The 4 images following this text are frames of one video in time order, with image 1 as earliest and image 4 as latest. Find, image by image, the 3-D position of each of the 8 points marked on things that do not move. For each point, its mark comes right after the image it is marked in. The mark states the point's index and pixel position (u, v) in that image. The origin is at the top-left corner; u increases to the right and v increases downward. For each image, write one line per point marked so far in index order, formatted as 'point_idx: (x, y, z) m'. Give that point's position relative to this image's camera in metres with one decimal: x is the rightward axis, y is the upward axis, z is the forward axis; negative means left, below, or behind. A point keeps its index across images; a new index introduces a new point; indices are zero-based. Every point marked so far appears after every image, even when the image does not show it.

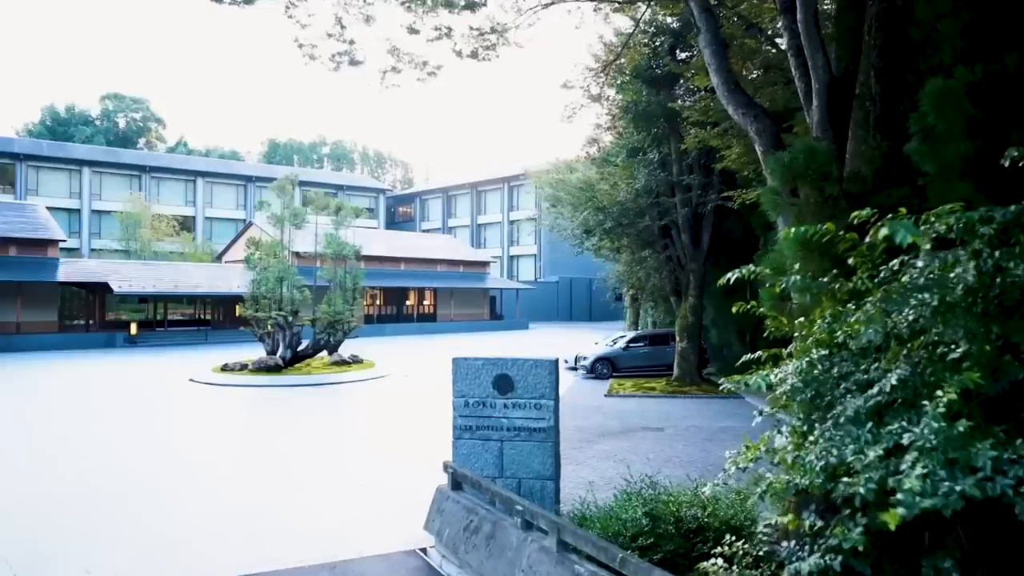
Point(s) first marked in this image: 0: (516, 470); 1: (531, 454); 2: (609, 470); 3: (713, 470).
0: (0.0, -1.7, +6.9) m
1: (+0.2, -1.5, +6.9) m
2: (+1.2, -2.3, +9.4) m
3: (+2.5, -2.3, +9.3) m
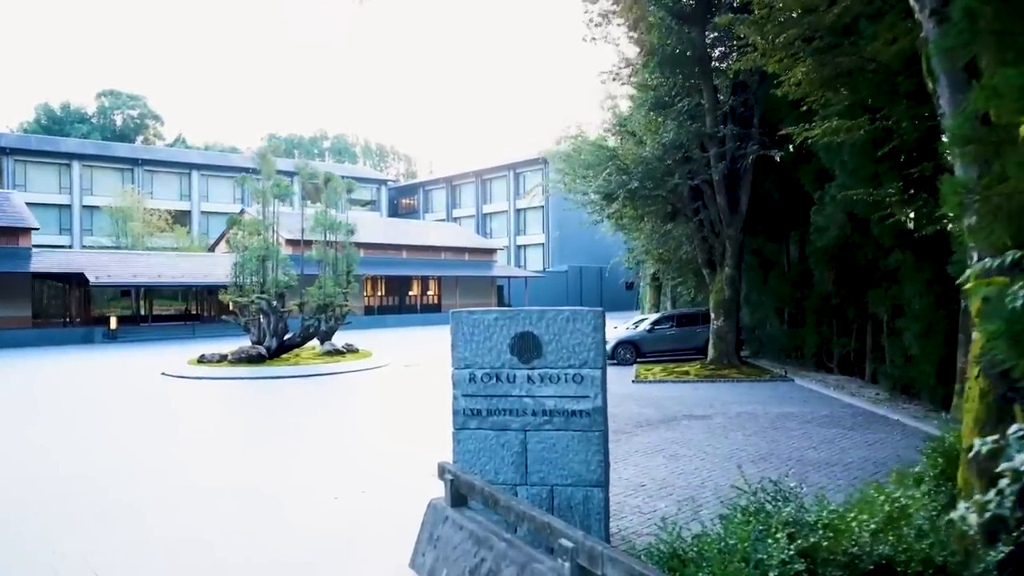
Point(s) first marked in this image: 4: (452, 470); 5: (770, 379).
0: (+0.2, -1.2, +4.7) m
1: (+0.4, -1.0, +4.7) m
2: (+1.4, -1.8, +7.2) m
3: (+2.7, -1.7, +7.1) m
4: (-0.3, -1.0, +4.2) m
5: (+5.1, -1.8, +14.7) m
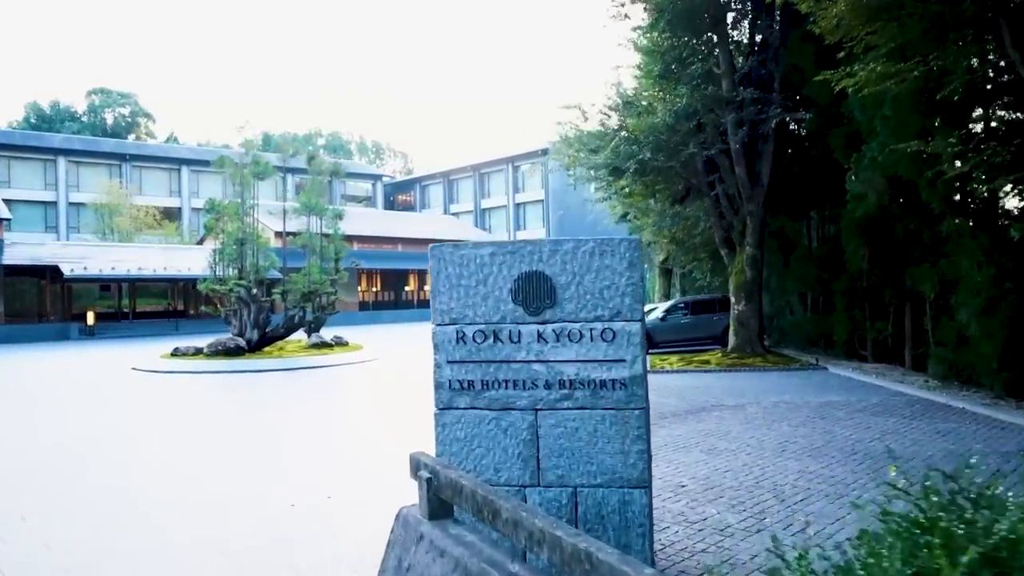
0: (+0.2, -0.8, +3.4) m
1: (+0.4, -0.7, +3.4) m
2: (+1.4, -1.4, +5.8) m
3: (+2.7, -1.3, +5.8) m
4: (-0.3, -0.7, +2.8) m
5: (+5.1, -1.4, +13.3) m
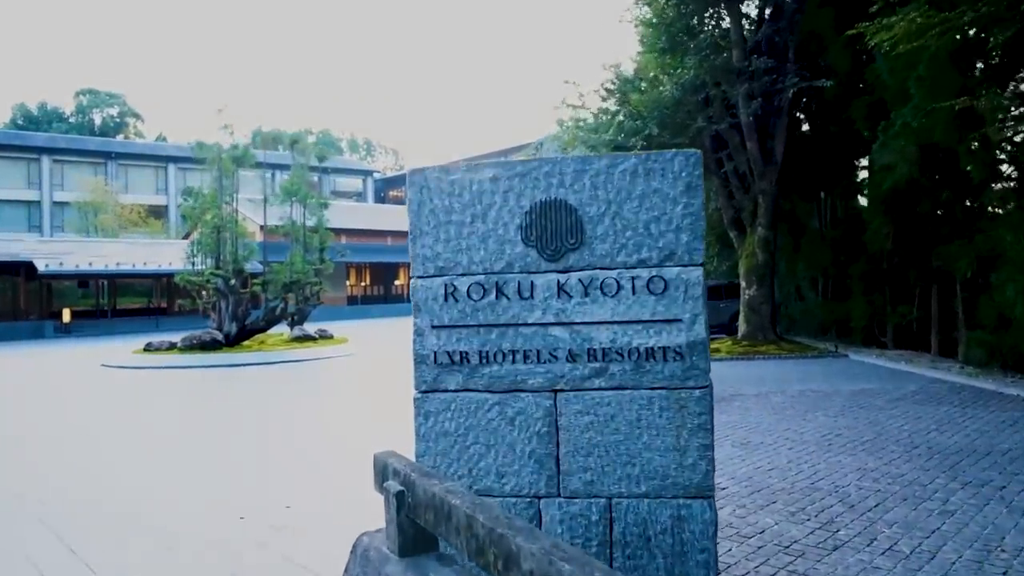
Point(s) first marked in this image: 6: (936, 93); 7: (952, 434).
0: (+0.3, -0.6, +2.4) m
1: (+0.4, -0.5, +2.4) m
2: (+1.5, -1.2, +4.9) m
3: (+2.8, -1.1, +4.9) m
4: (-0.3, -0.5, +1.9) m
5: (+5.1, -1.1, +12.4) m
6: (+5.1, +2.4, +9.0) m
7: (+3.3, -1.1, +5.7) m
